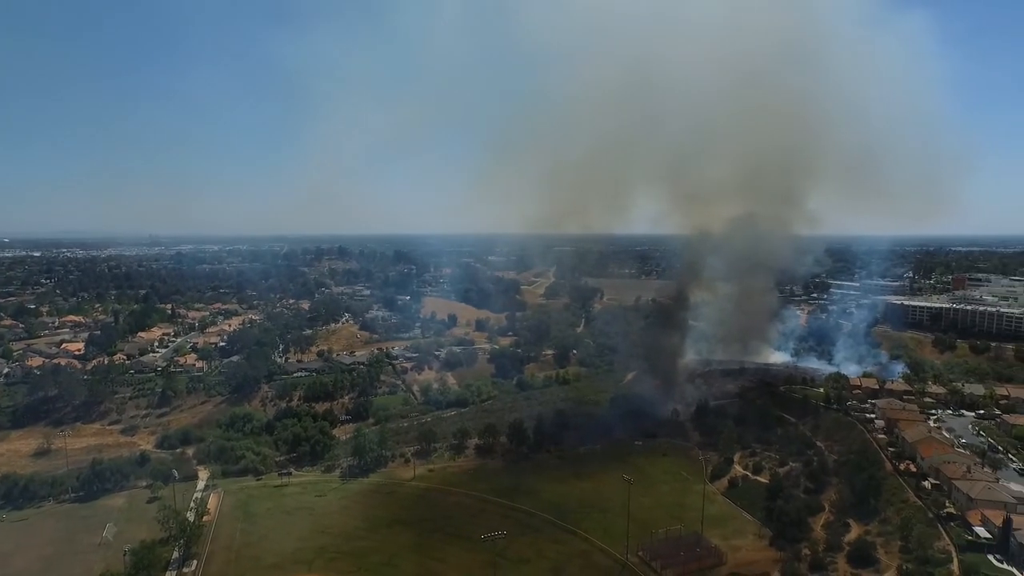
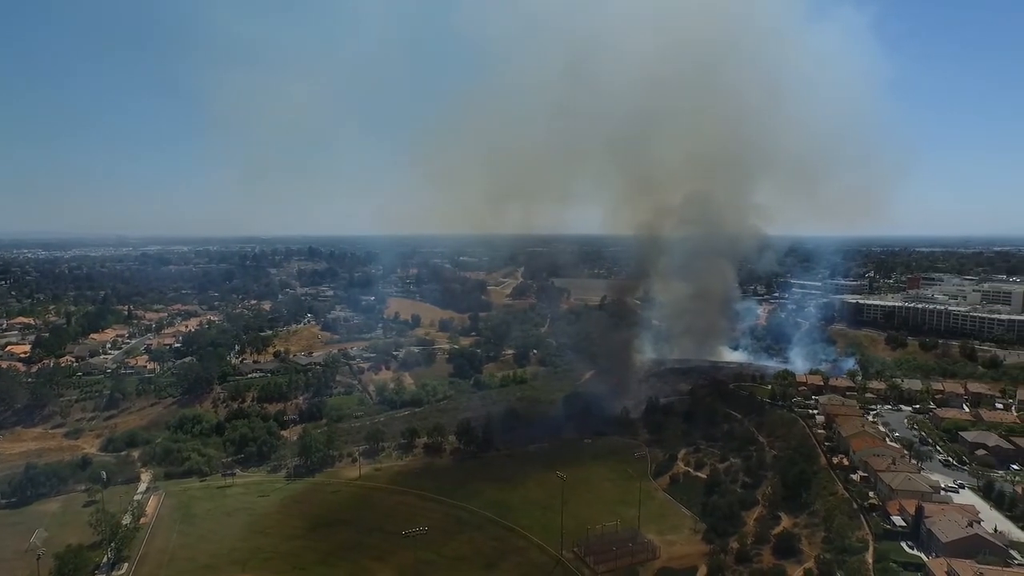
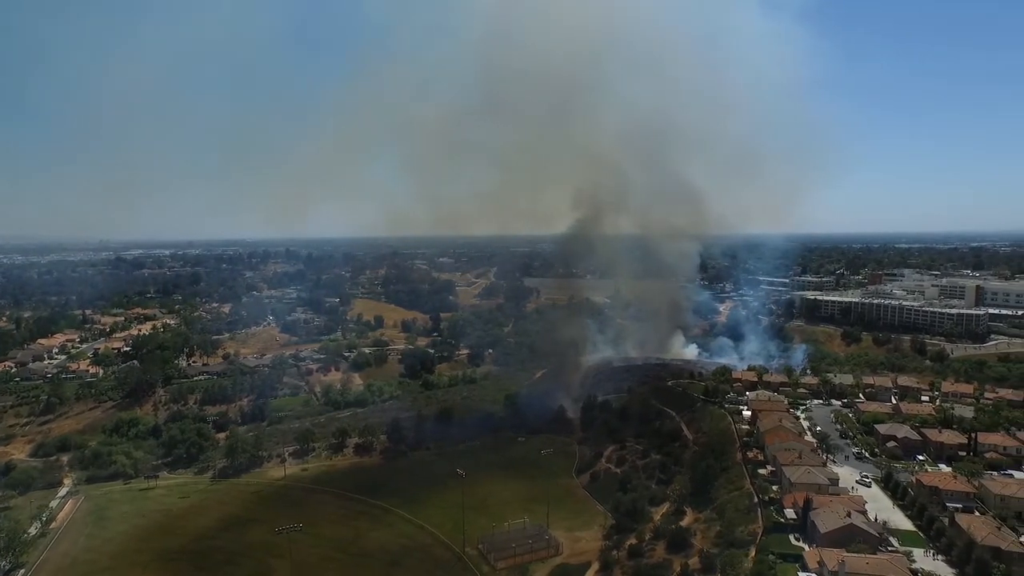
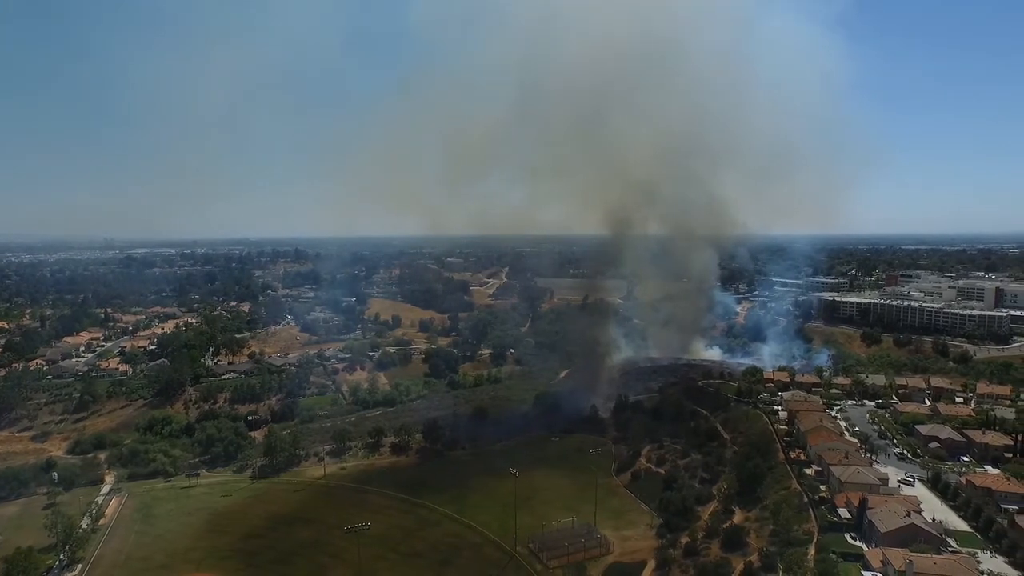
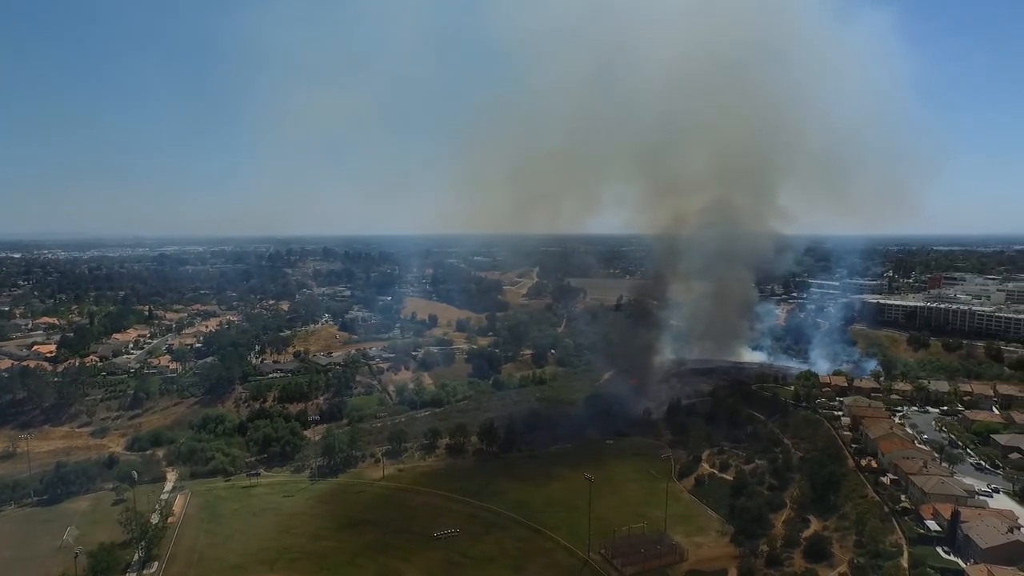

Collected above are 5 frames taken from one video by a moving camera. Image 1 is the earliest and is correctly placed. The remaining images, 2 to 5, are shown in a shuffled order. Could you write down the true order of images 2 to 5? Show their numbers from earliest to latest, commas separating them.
5, 2, 4, 3
